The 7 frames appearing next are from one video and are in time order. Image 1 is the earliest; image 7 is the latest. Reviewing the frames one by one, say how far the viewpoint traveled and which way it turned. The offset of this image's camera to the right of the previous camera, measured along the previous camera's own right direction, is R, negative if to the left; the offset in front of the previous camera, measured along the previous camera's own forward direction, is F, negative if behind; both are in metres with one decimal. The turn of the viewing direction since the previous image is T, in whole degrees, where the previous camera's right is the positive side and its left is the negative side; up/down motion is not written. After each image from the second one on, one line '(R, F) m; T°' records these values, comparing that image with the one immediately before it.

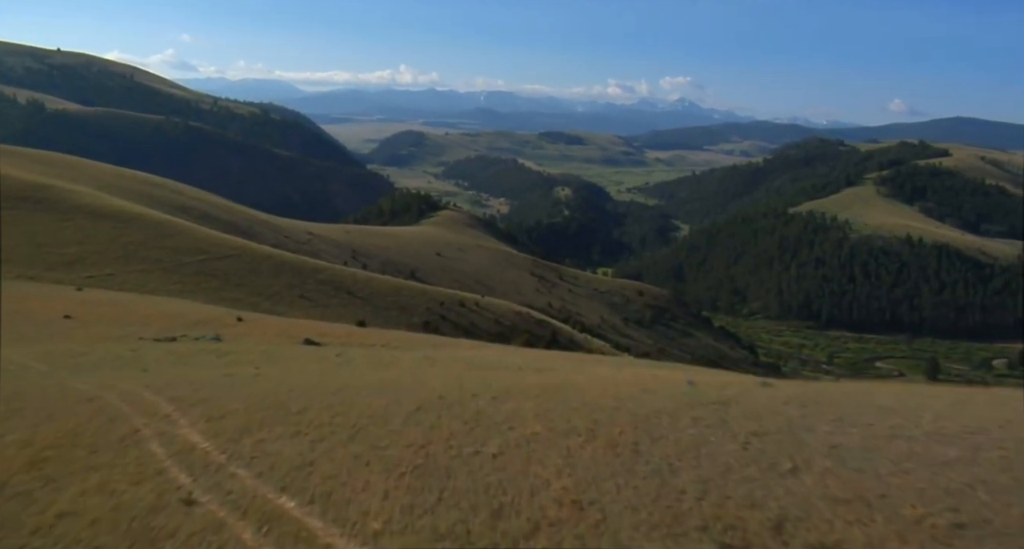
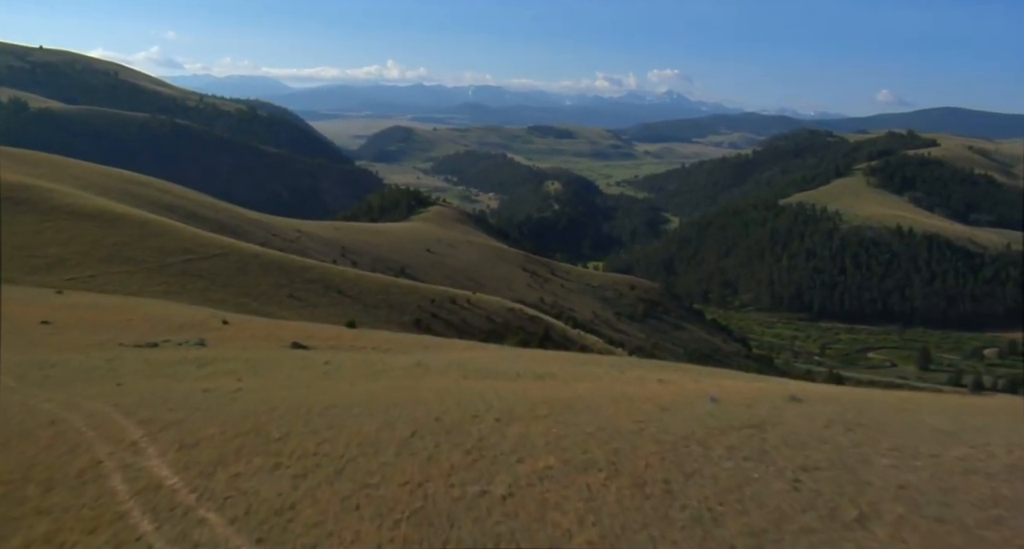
(-0.1, +0.8) m; +1°
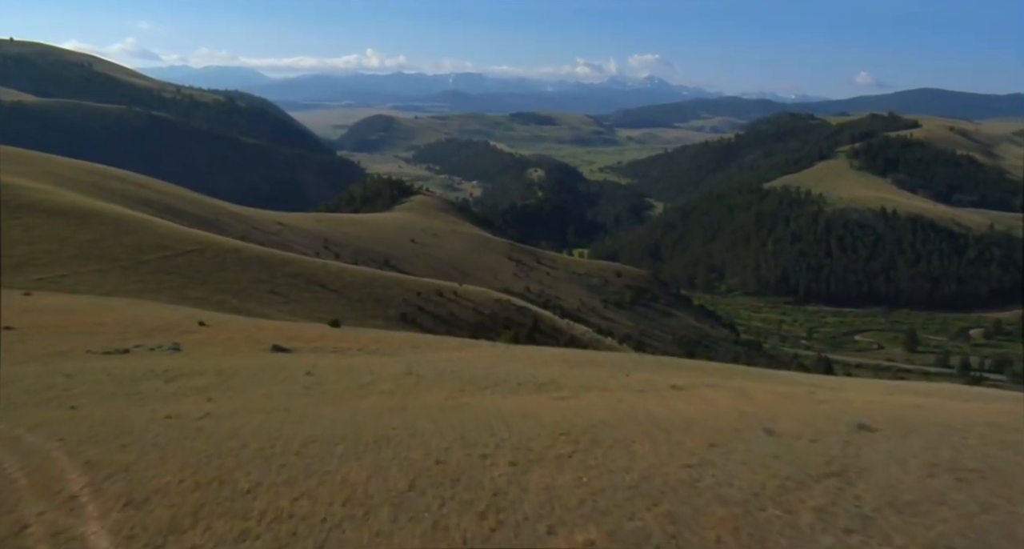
(-0.2, +1.3) m; +1°
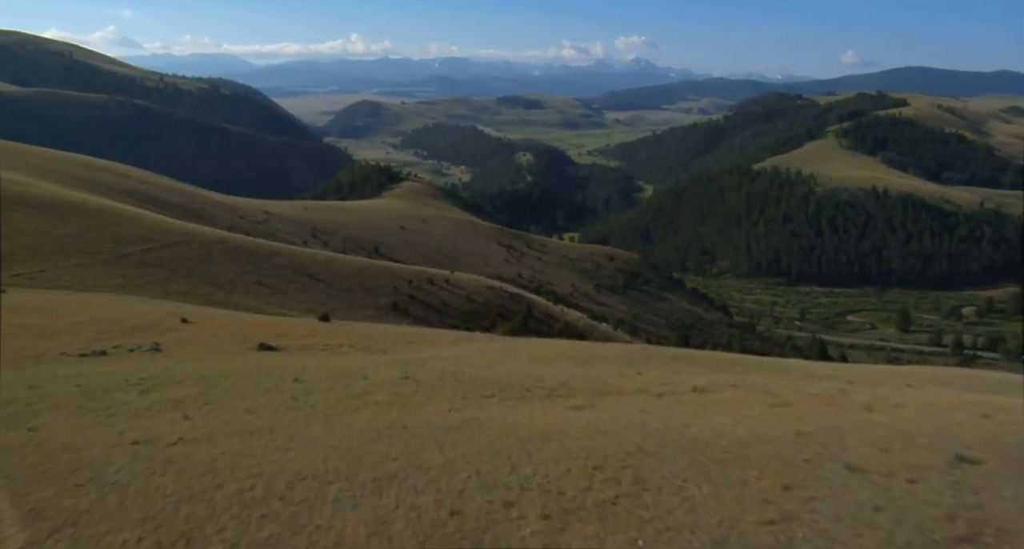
(-0.2, +1.2) m; +1°
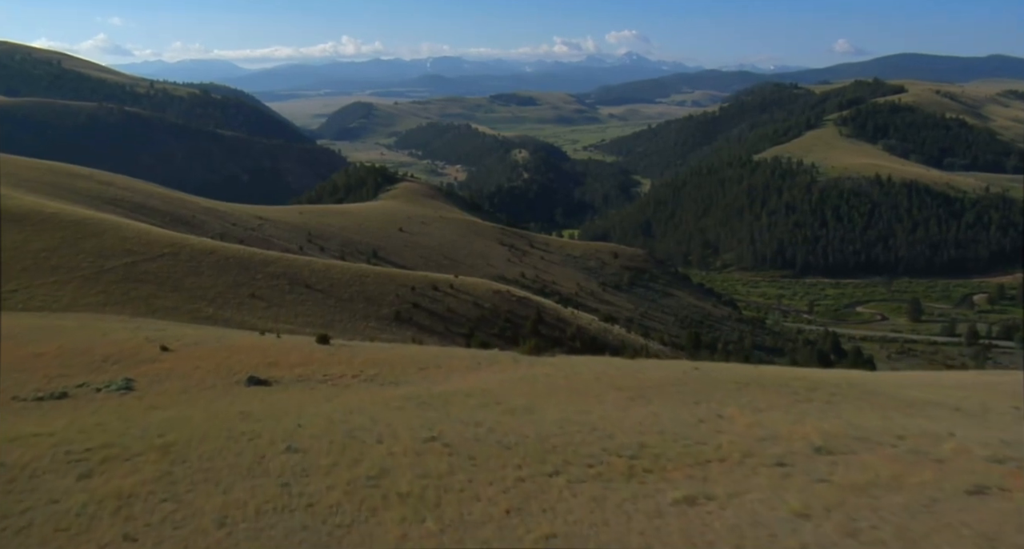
(-0.7, +3.1) m; 0°
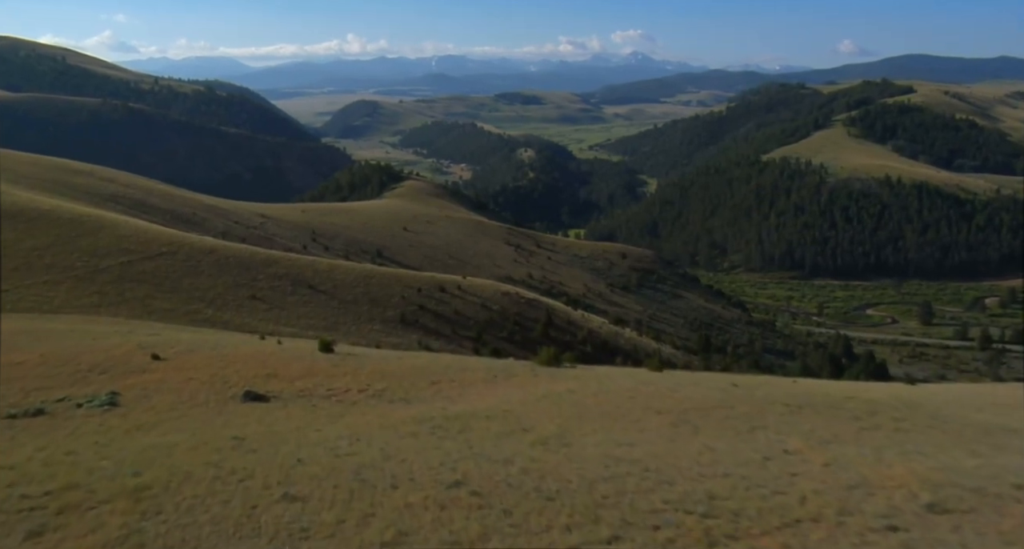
(-0.4, +1.7) m; 0°
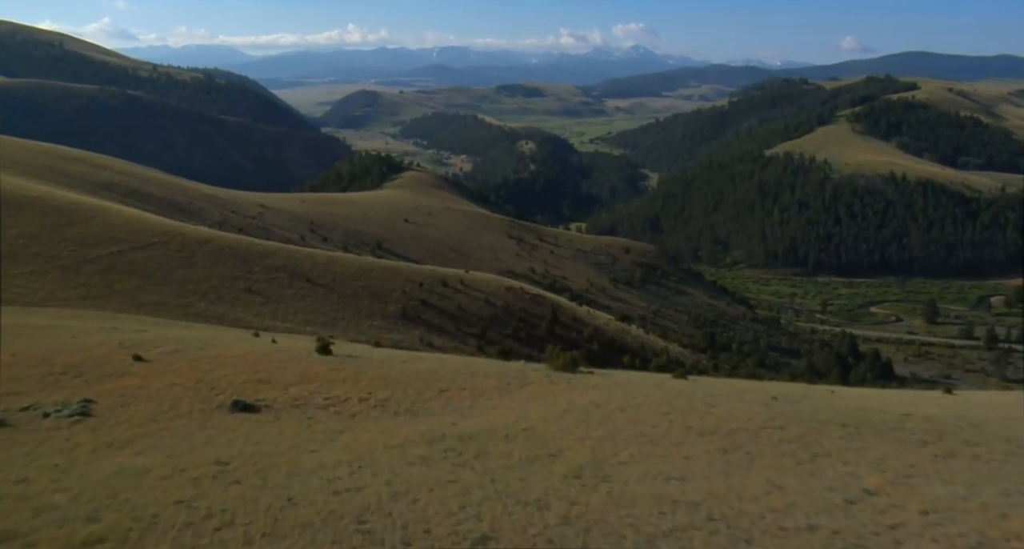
(-0.4, +1.7) m; 0°
